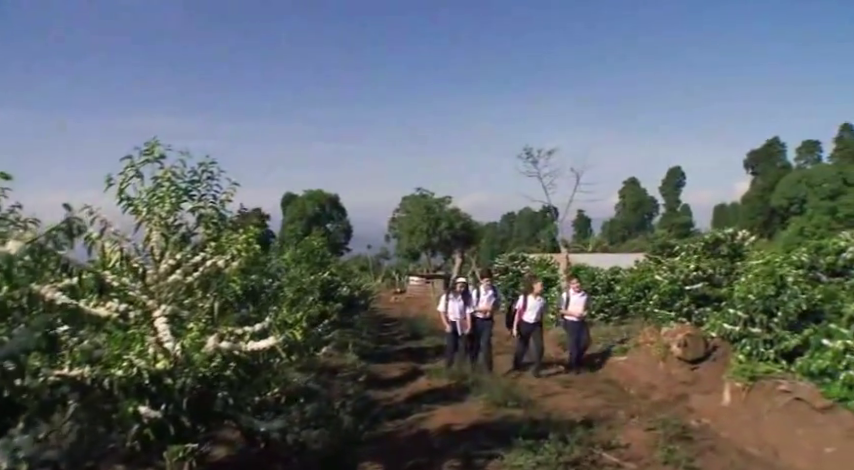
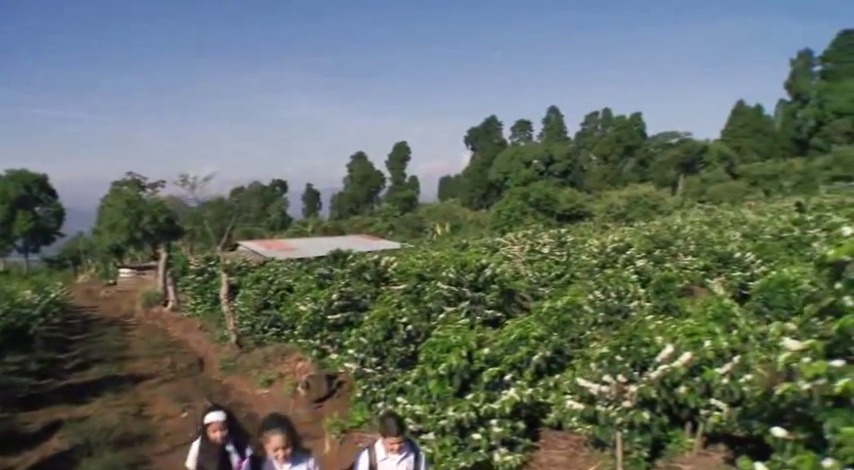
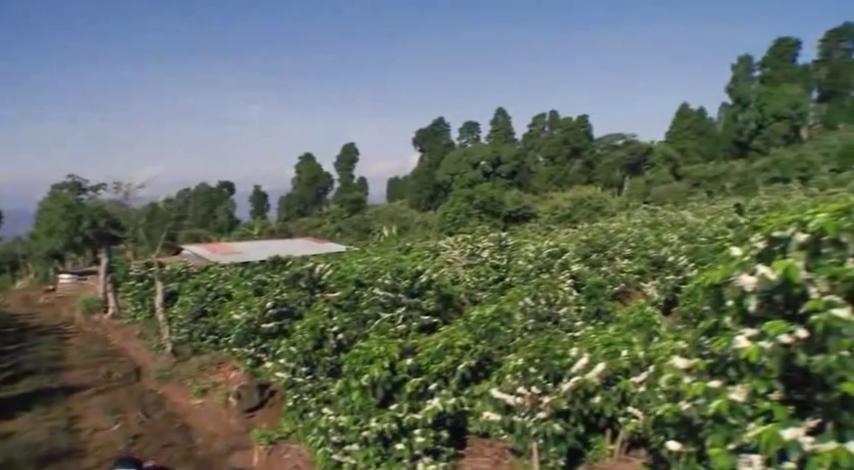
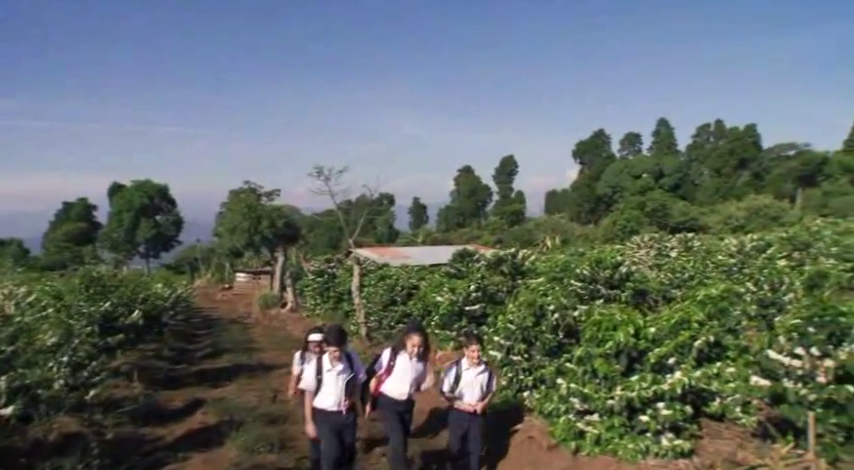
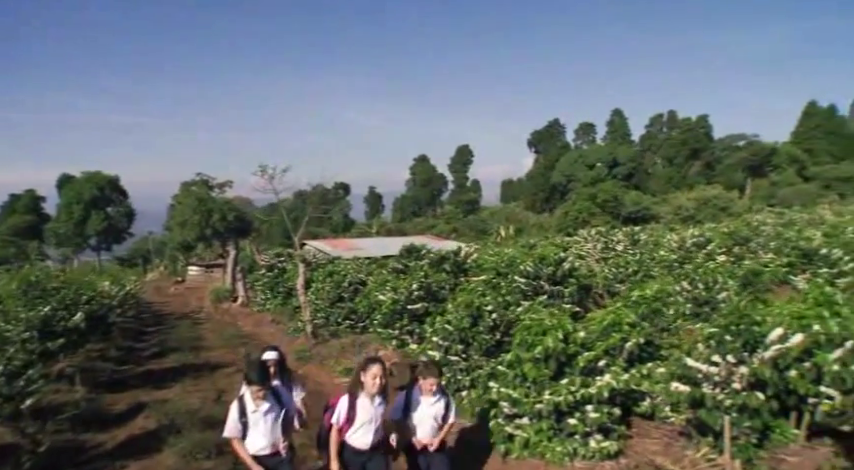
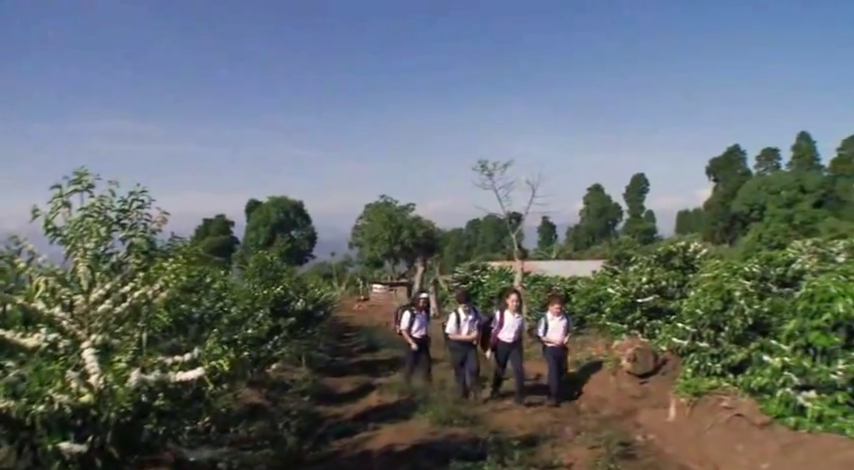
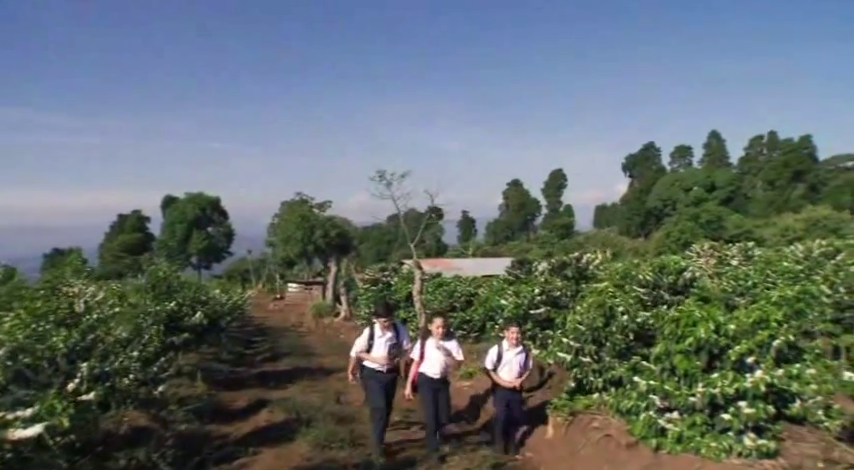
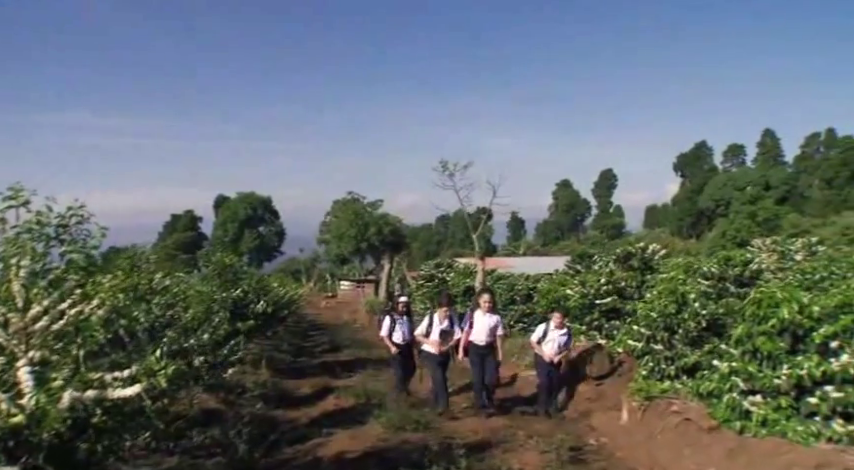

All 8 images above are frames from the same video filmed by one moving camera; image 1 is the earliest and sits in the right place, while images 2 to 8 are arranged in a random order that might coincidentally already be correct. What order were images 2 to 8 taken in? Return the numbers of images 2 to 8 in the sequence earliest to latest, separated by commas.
6, 8, 7, 4, 5, 2, 3
